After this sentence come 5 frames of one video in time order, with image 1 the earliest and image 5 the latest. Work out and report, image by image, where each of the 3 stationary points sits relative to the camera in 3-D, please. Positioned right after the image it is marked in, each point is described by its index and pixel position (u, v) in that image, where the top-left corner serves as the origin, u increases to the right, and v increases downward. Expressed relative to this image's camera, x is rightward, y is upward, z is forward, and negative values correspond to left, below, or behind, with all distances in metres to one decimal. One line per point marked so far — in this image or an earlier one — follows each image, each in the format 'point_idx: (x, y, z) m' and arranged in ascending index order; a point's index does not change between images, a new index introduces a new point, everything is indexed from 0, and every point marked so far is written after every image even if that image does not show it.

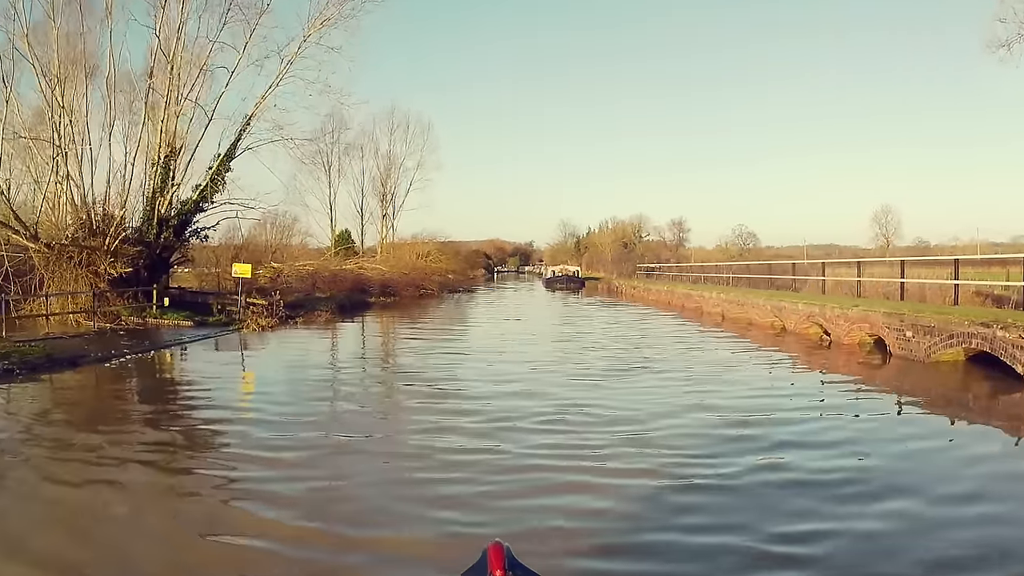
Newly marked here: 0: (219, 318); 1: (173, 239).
0: (-7.2, -0.7, +19.3) m
1: (-8.3, +1.2, +19.2) m
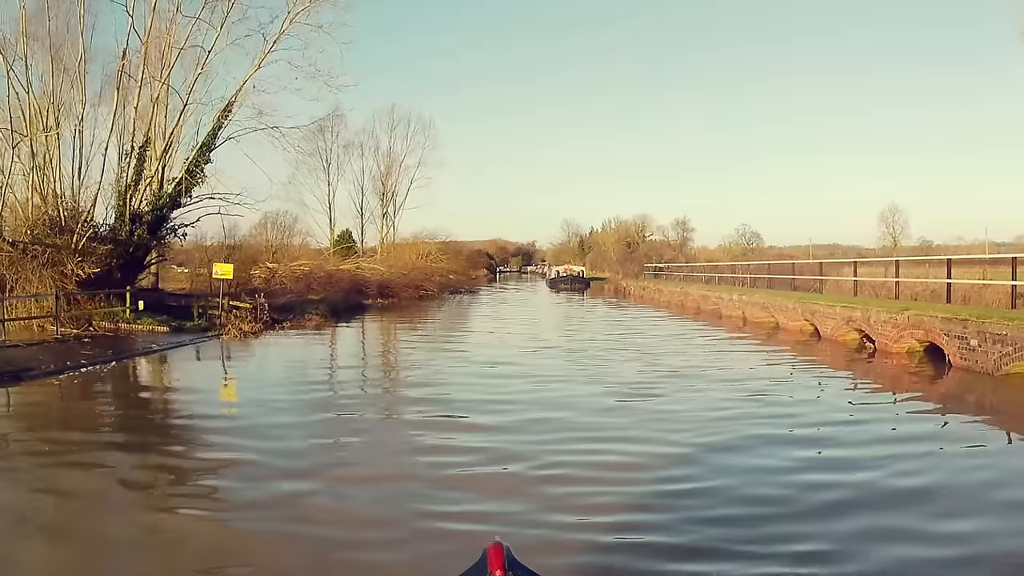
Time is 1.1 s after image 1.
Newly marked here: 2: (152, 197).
0: (-7.0, -0.8, +17.8) m
1: (-8.2, +1.1, +17.8) m
2: (-8.0, +2.0, +17.6) m
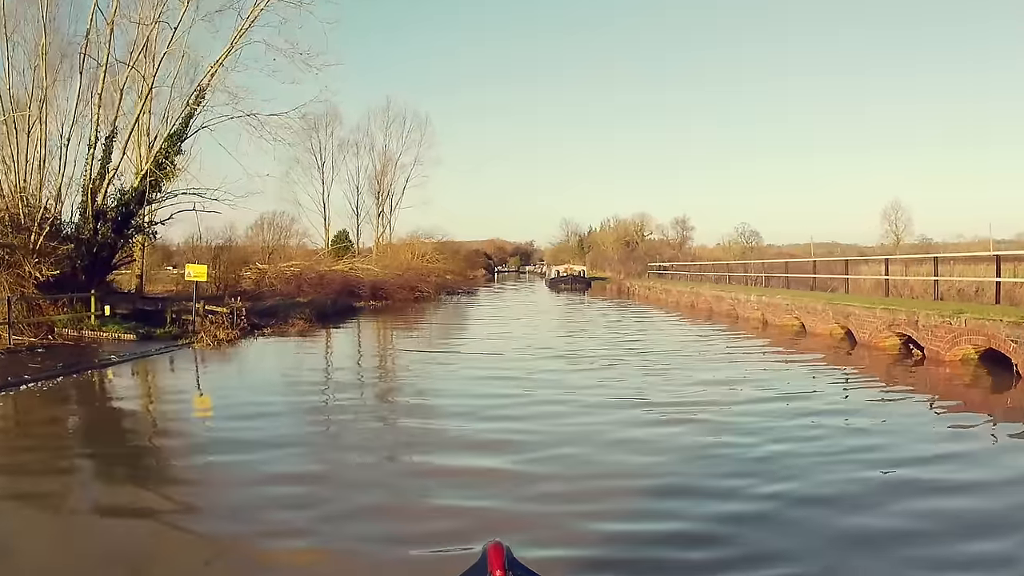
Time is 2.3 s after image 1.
0: (-7.0, -0.9, +16.4) m
1: (-8.2, +1.1, +16.3) m
2: (-8.0, +1.9, +16.2) m
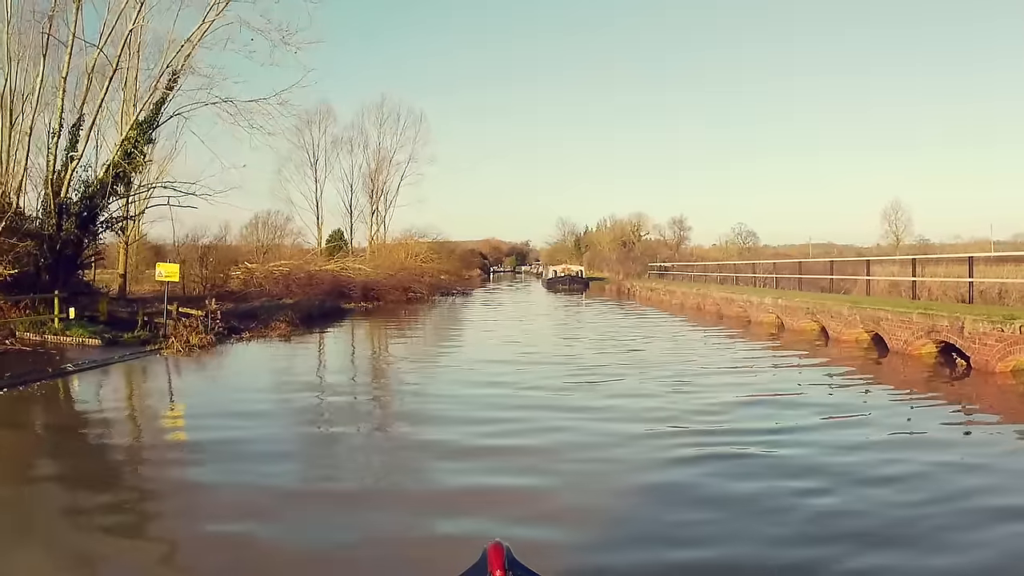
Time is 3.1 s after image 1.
0: (-7.0, -0.9, +15.2) m
1: (-8.2, +1.1, +15.1) m
2: (-8.0, +1.9, +15.0) m
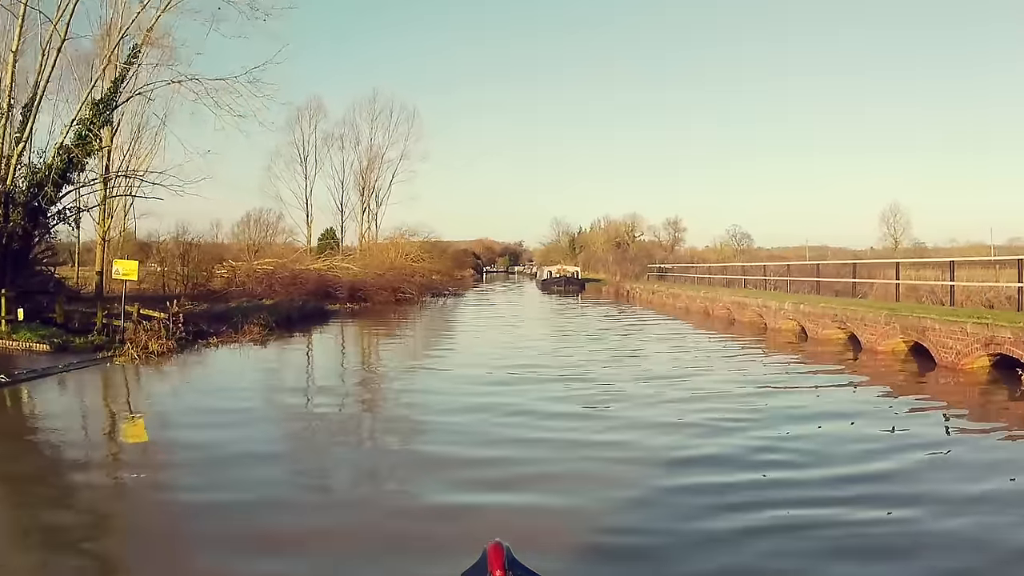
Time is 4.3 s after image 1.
0: (-7.1, -0.9, +13.8) m
1: (-8.2, +1.1, +13.7) m
2: (-8.1, +1.9, +13.5) m
